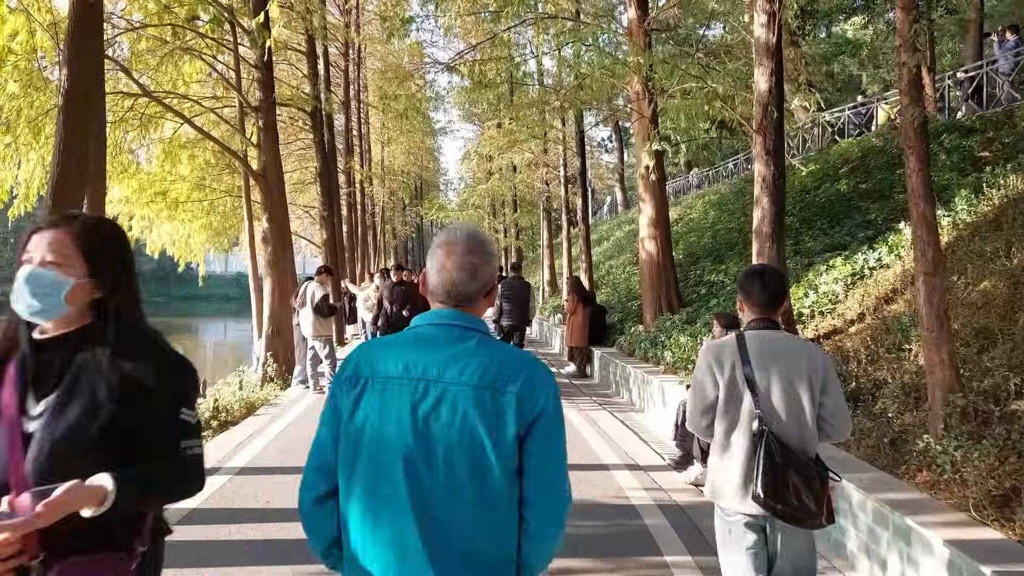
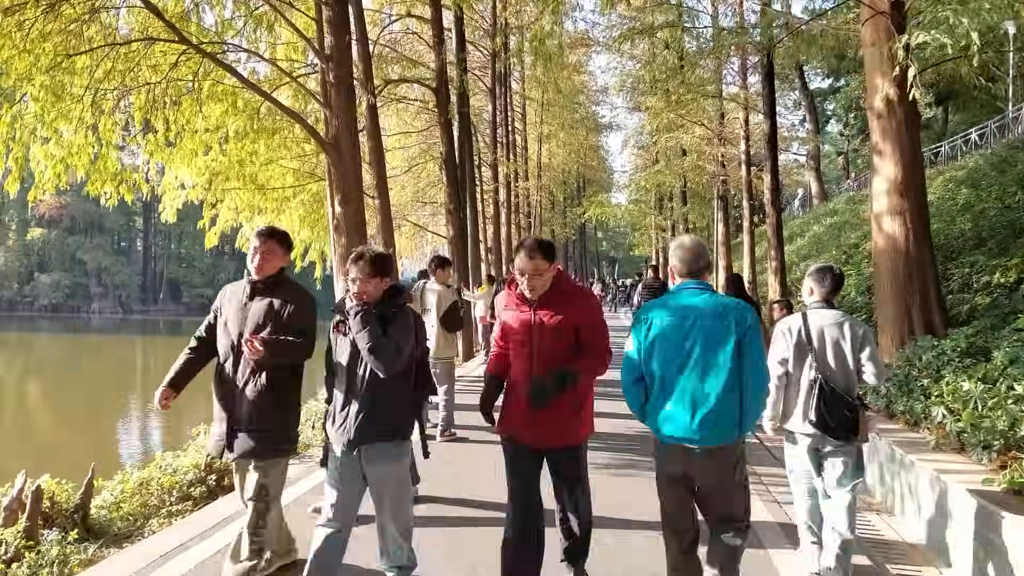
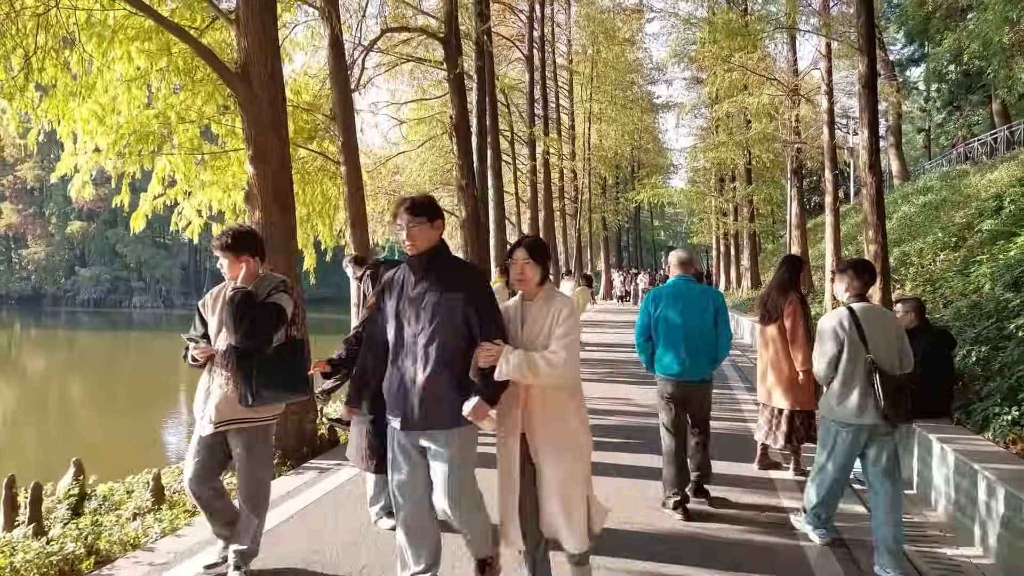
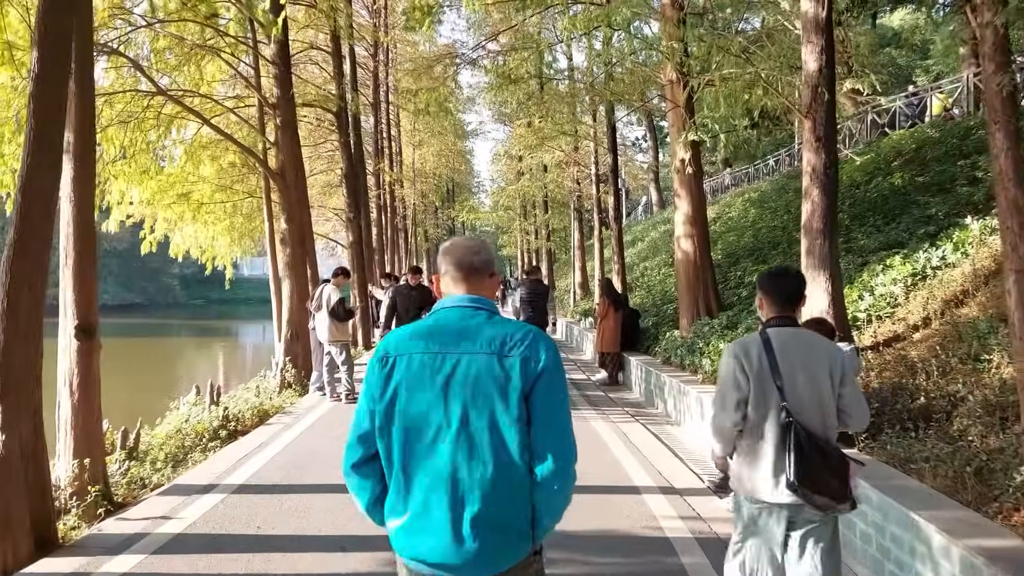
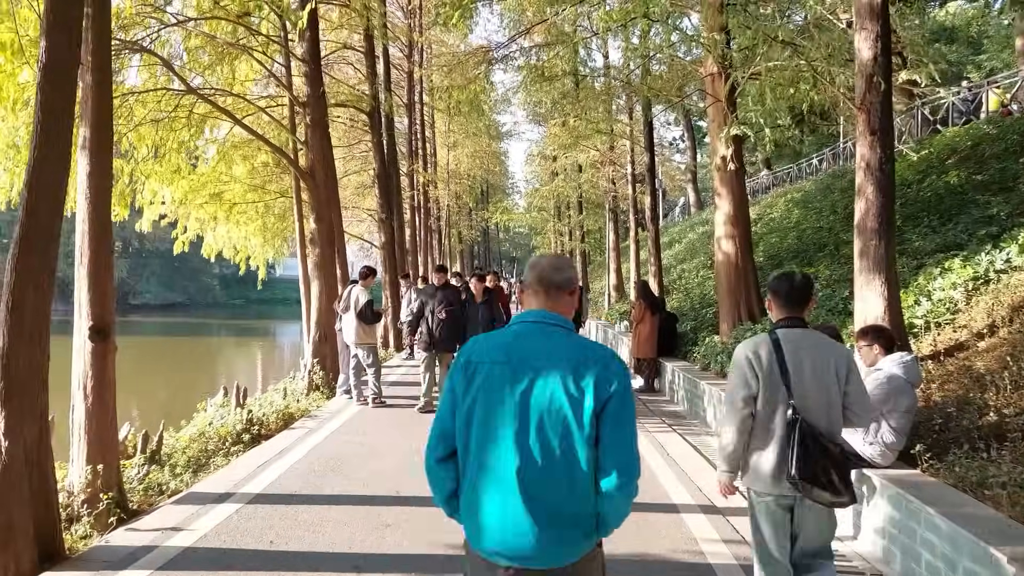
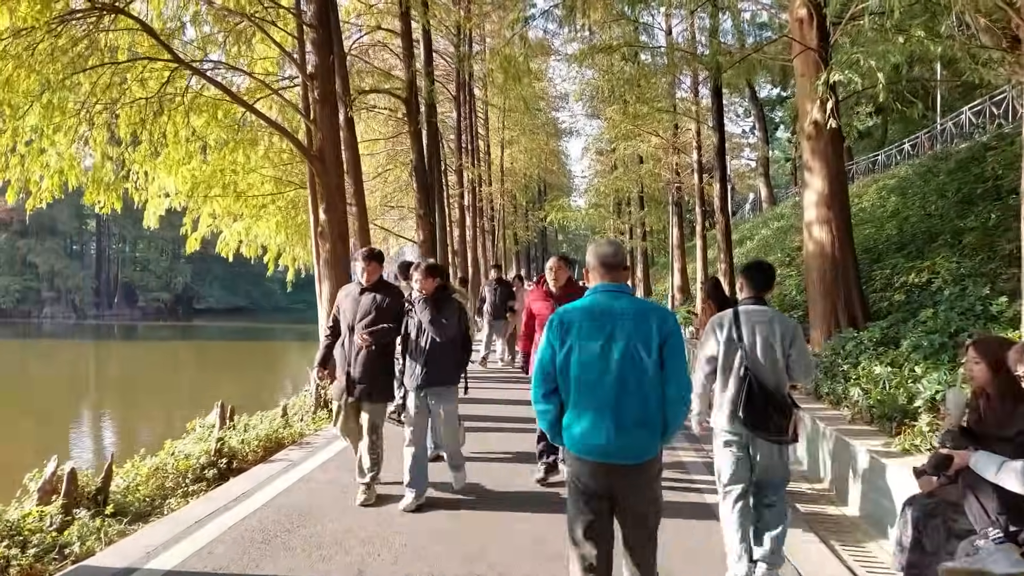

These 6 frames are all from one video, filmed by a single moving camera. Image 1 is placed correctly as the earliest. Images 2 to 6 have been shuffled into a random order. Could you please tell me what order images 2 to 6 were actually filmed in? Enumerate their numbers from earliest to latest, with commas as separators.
4, 5, 6, 2, 3
